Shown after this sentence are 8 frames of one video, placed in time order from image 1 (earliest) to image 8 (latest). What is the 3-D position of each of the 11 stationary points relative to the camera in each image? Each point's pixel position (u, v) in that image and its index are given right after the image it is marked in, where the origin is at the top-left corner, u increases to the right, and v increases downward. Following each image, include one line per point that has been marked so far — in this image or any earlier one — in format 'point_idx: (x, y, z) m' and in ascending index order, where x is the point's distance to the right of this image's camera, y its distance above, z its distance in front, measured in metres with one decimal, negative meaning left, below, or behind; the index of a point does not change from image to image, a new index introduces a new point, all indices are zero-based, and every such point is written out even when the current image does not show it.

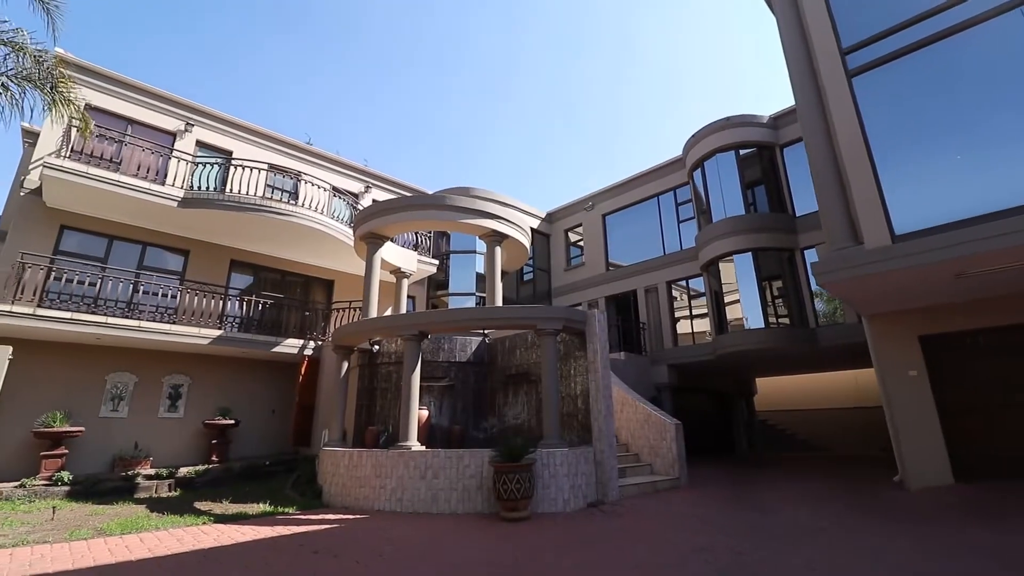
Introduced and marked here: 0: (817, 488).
0: (+5.4, -3.5, +8.6) m
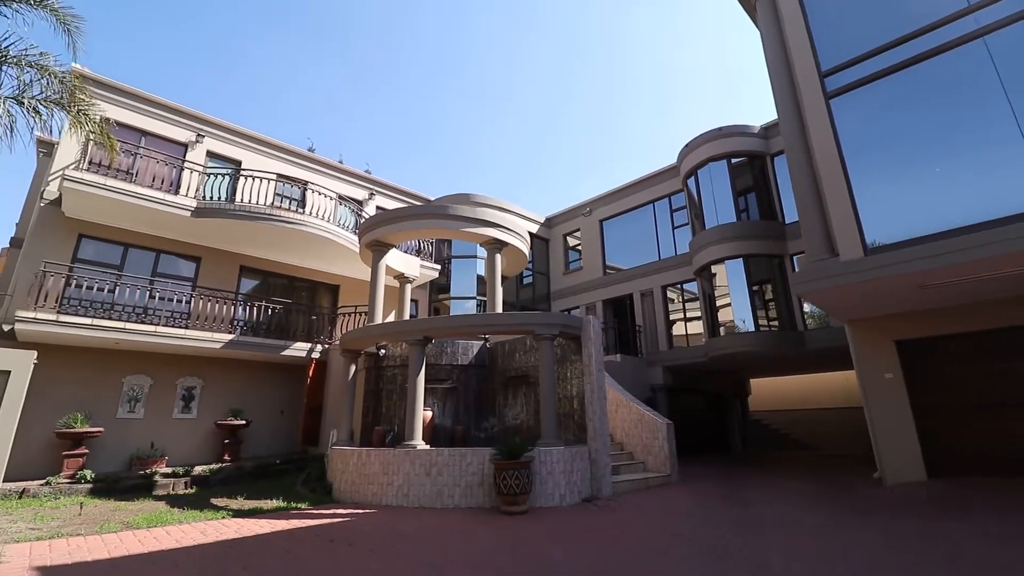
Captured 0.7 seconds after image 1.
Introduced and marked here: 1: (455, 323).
0: (+5.4, -3.7, +9.1) m
1: (-1.0, -0.6, +8.4) m
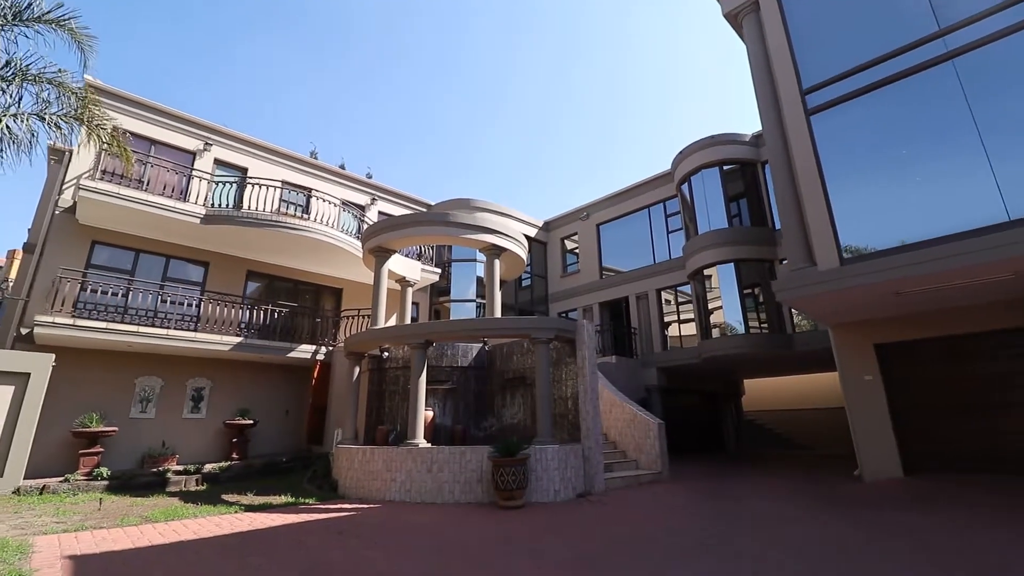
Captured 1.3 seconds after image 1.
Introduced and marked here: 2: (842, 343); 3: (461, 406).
0: (+5.4, -3.8, +9.5) m
1: (-1.0, -0.7, +8.8) m
2: (+5.8, -1.0, +8.5) m
3: (-1.1, -2.5, +10.1) m
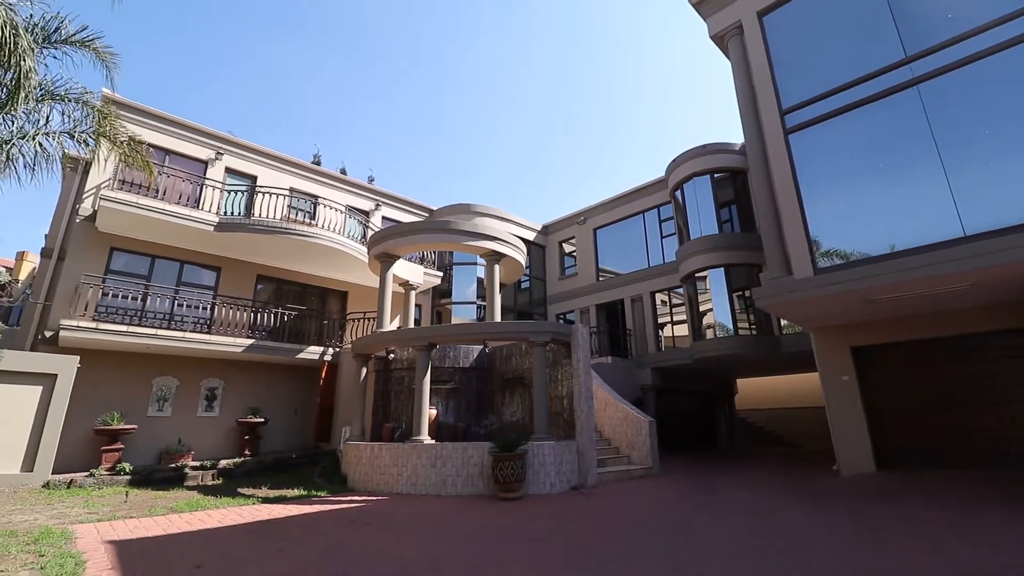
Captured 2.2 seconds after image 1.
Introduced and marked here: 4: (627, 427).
0: (+5.3, -3.9, +10.0) m
1: (-1.1, -0.8, +9.3) m
2: (+5.8, -1.1, +9.1) m
3: (-1.1, -2.6, +10.6) m
4: (+2.5, -3.1, +10.6) m
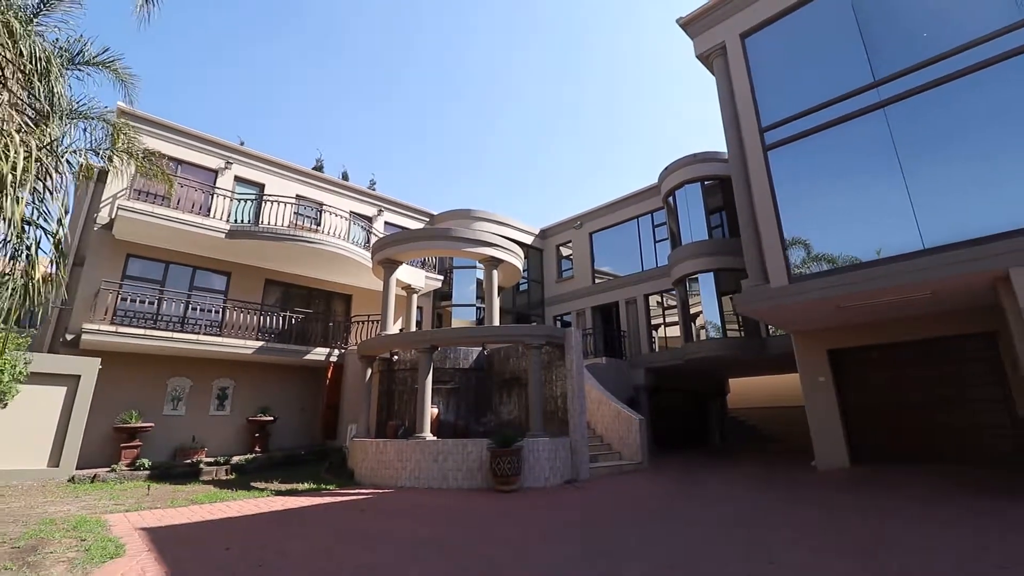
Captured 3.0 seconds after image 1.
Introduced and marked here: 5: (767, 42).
0: (+5.3, -4.0, +10.6) m
1: (-1.1, -0.9, +9.9) m
2: (+5.8, -1.2, +9.6) m
3: (-1.1, -2.7, +11.2) m
4: (+2.5, -3.2, +11.2) m
5: (+5.3, +5.2, +10.3) m
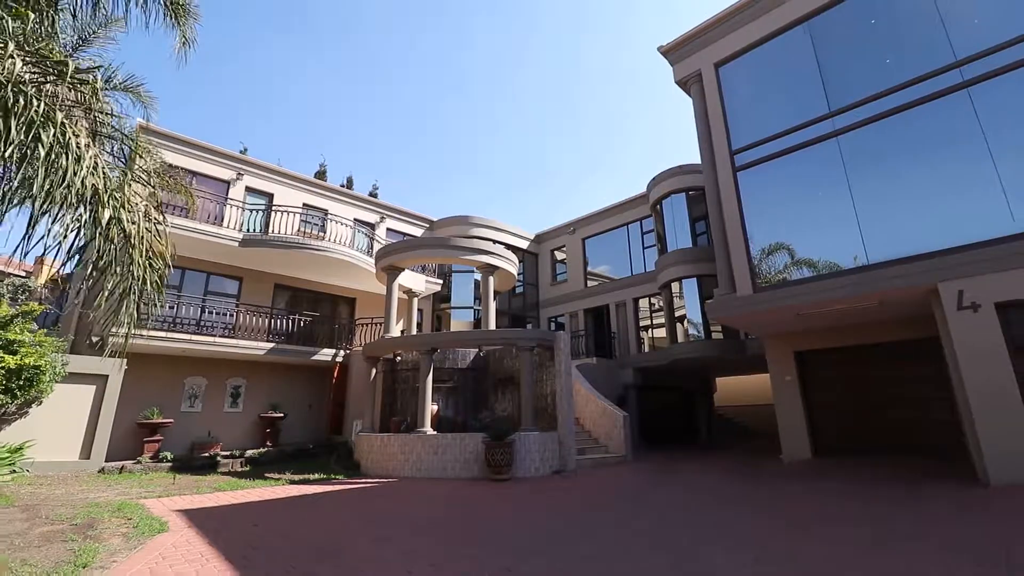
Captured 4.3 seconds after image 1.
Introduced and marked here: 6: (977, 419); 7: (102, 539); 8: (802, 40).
0: (+5.2, -4.1, +11.5) m
1: (-1.2, -1.1, +10.8) m
2: (+5.6, -1.3, +10.5) m
3: (-1.3, -2.8, +12.1) m
4: (+2.3, -3.3, +12.1) m
5: (+5.2, +5.0, +11.1) m
6: (+6.8, -1.9, +7.1) m
7: (-4.9, -3.0, +5.7) m
8: (+6.3, +5.3, +10.6) m
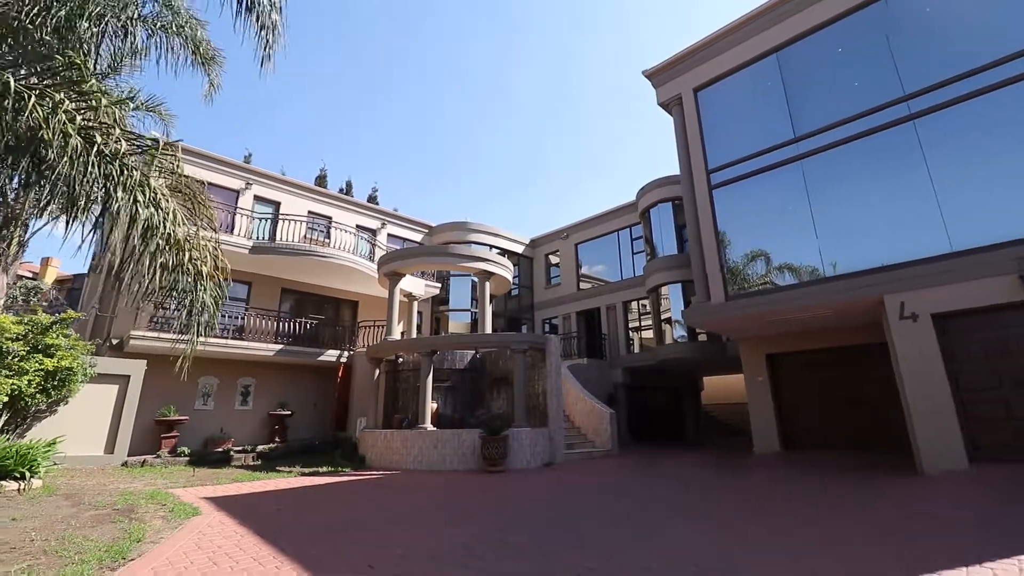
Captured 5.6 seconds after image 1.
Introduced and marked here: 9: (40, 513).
0: (+5.0, -4.3, +12.3) m
1: (-1.4, -1.3, +11.6) m
2: (+5.5, -1.5, +11.4) m
3: (-1.4, -3.0, +12.9) m
4: (+2.2, -3.5, +12.9) m
5: (+5.1, +4.8, +12.0) m
6: (+6.7, -2.1, +8.0) m
7: (-5.0, -3.2, +6.6) m
8: (+6.1, +5.1, +11.4) m
9: (-6.6, -3.1, +6.7) m
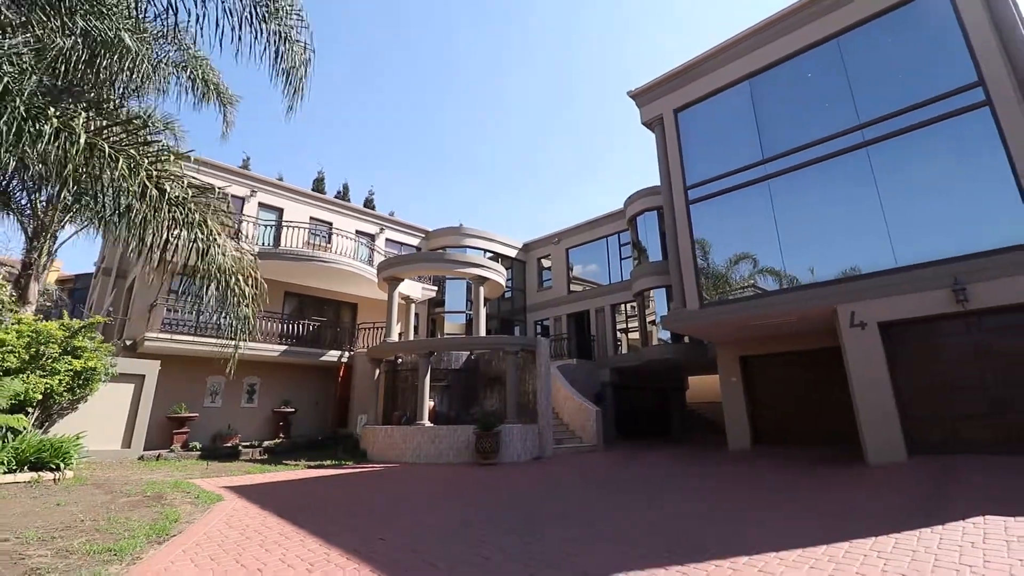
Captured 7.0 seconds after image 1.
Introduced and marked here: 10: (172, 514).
0: (+4.8, -4.5, +13.3) m
1: (-1.6, -1.4, +12.4) m
2: (+5.3, -1.7, +12.3) m
3: (-1.6, -3.1, +13.7) m
4: (+2.0, -3.6, +13.8) m
5: (+4.9, +4.7, +12.8) m
6: (+6.5, -2.3, +8.9) m
7: (-5.1, -3.3, +7.3) m
8: (+6.0, +4.9, +12.3) m
9: (-6.7, -3.3, +7.5) m
10: (-4.7, -3.1, +6.6) m
